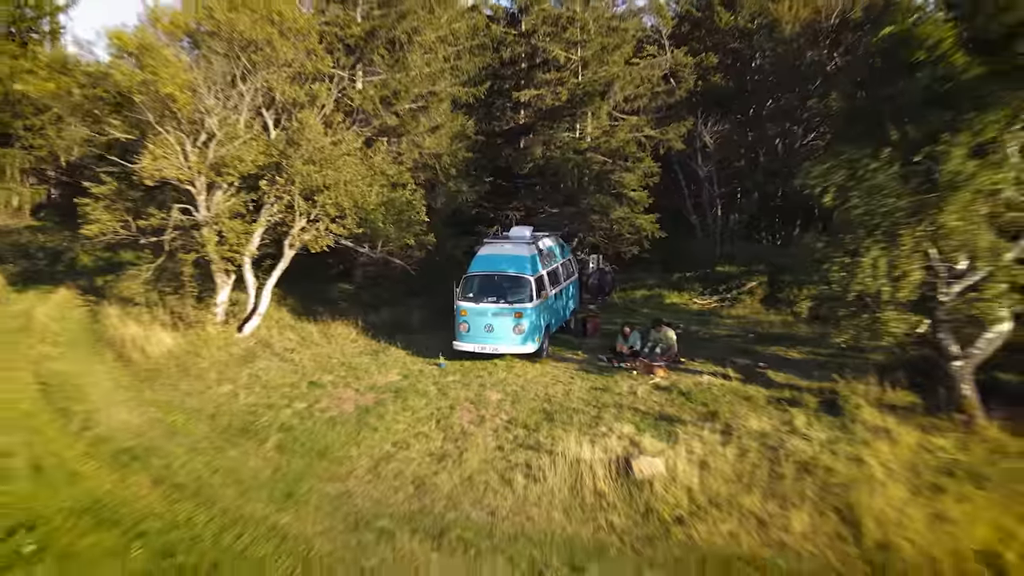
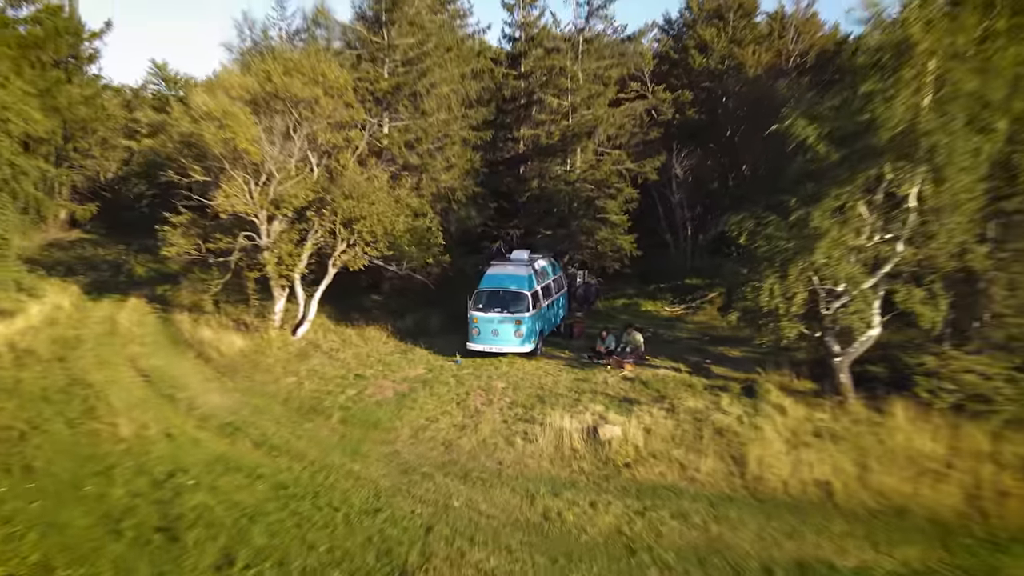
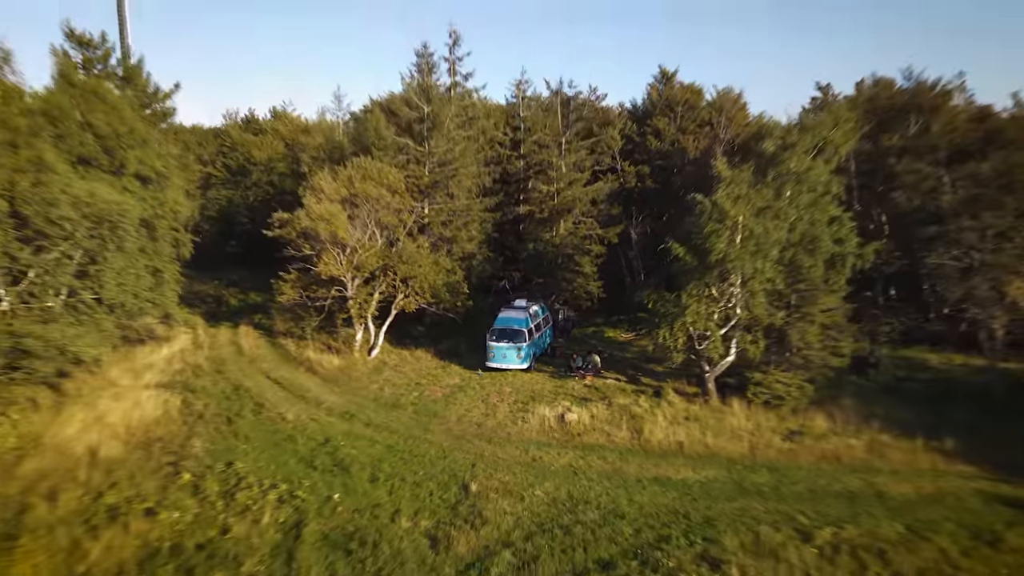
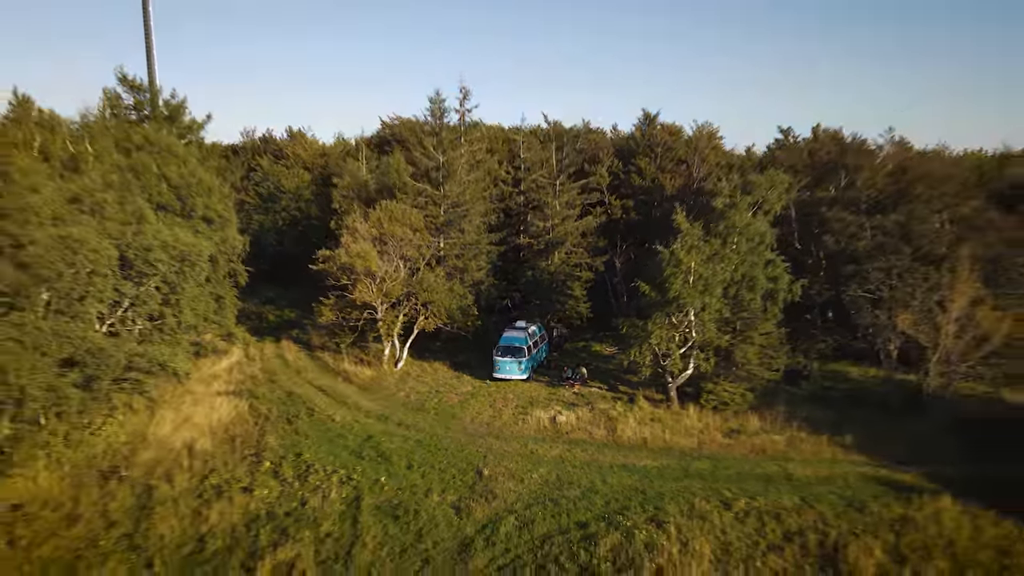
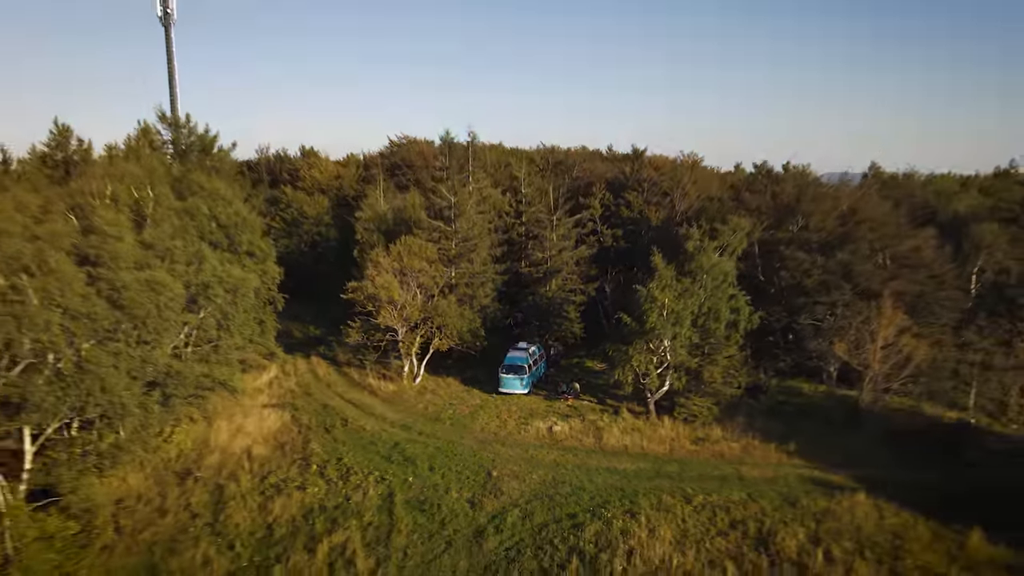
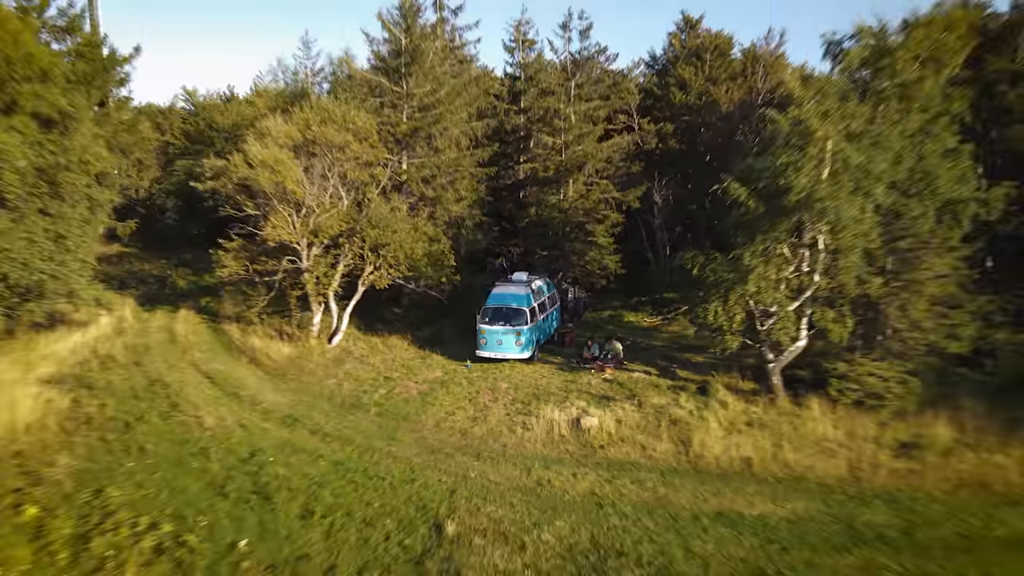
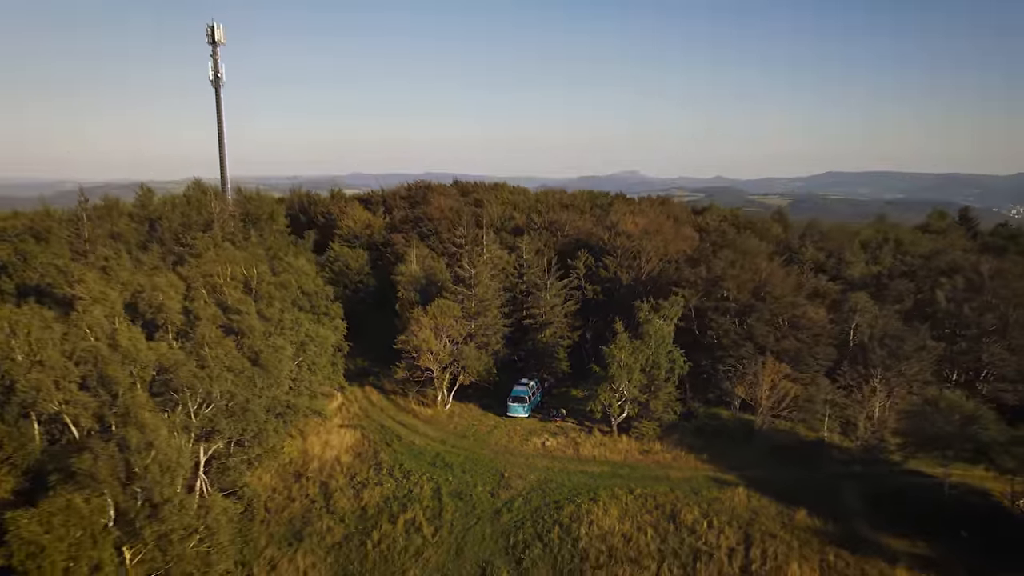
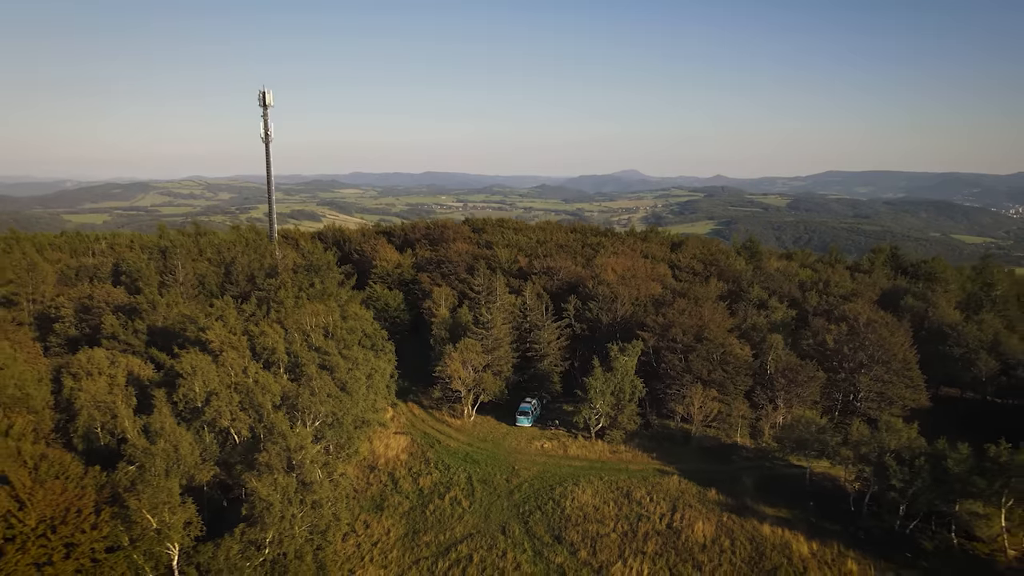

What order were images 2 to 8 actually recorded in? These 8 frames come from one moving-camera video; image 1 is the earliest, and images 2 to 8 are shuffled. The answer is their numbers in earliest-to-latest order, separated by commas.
2, 6, 3, 4, 5, 7, 8
